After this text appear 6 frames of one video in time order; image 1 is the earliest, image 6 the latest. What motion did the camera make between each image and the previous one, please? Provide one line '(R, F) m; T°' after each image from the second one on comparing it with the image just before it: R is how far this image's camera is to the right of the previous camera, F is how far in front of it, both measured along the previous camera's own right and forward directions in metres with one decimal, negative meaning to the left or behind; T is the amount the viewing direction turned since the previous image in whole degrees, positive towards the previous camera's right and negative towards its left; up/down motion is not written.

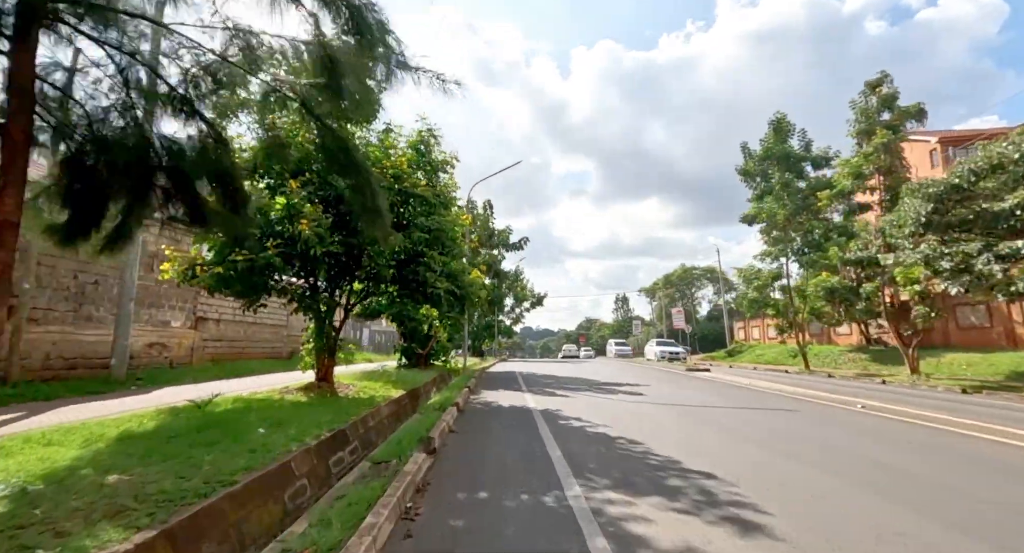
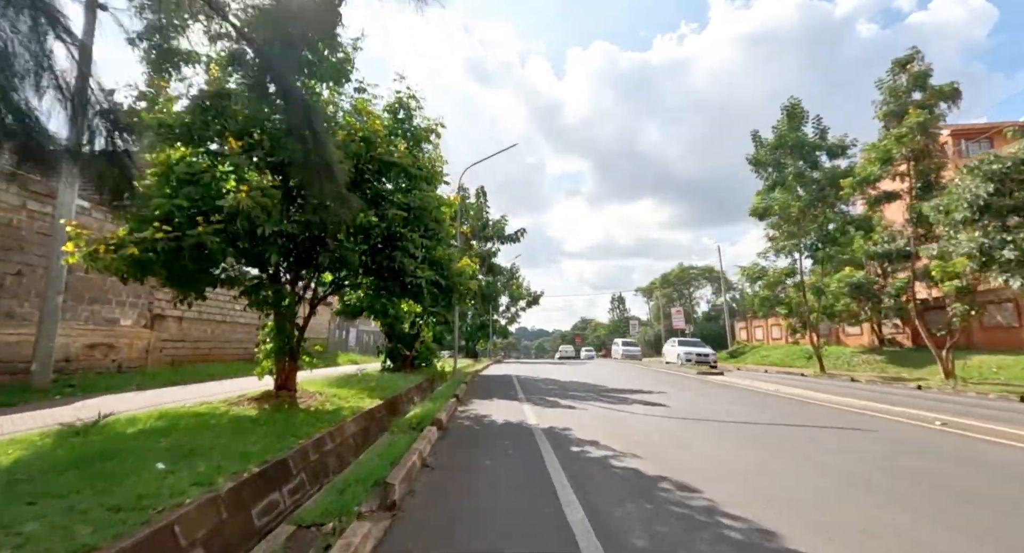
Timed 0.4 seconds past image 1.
(0.0, +1.7) m; +1°
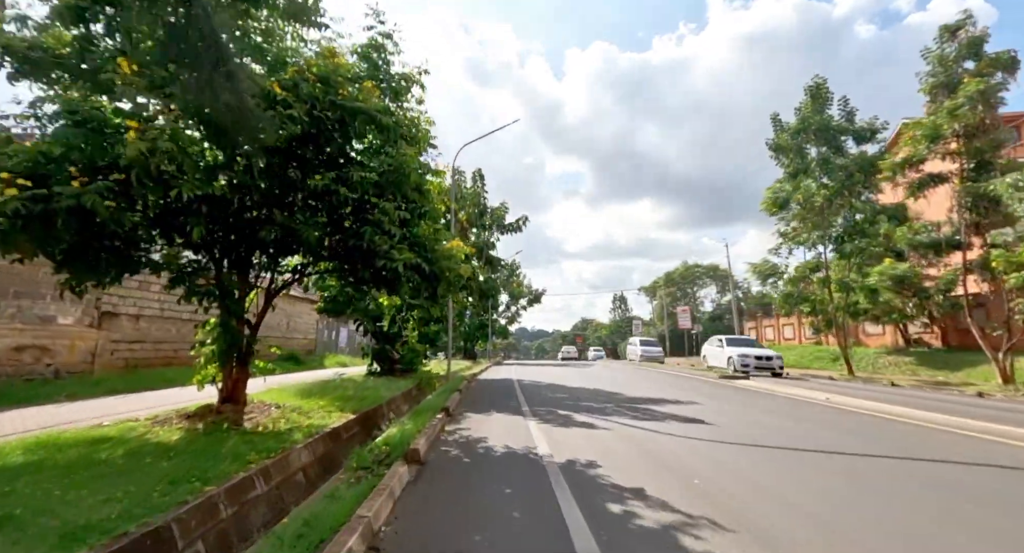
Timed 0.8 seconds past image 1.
(0.0, +1.9) m; 0°
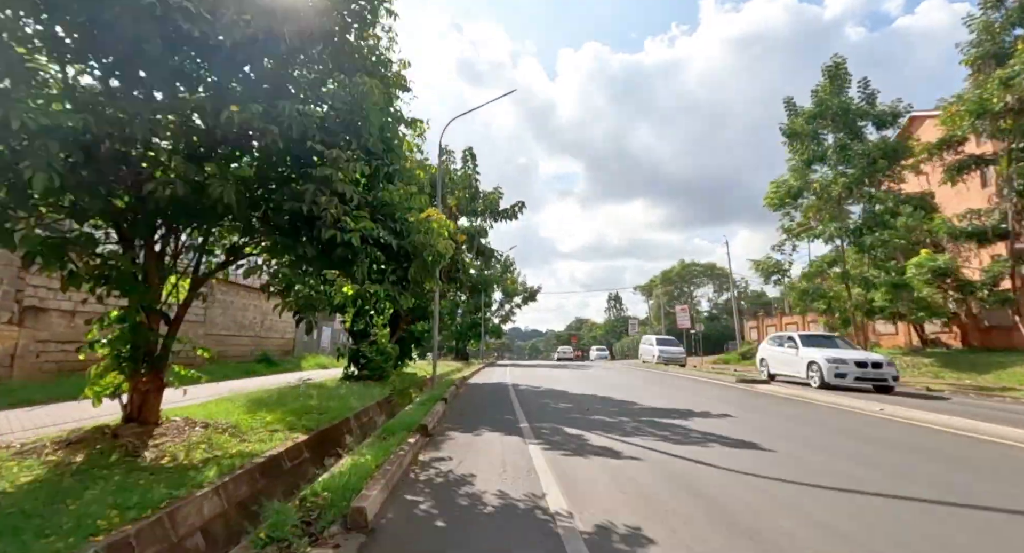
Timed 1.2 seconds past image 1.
(0.0, +1.8) m; +1°
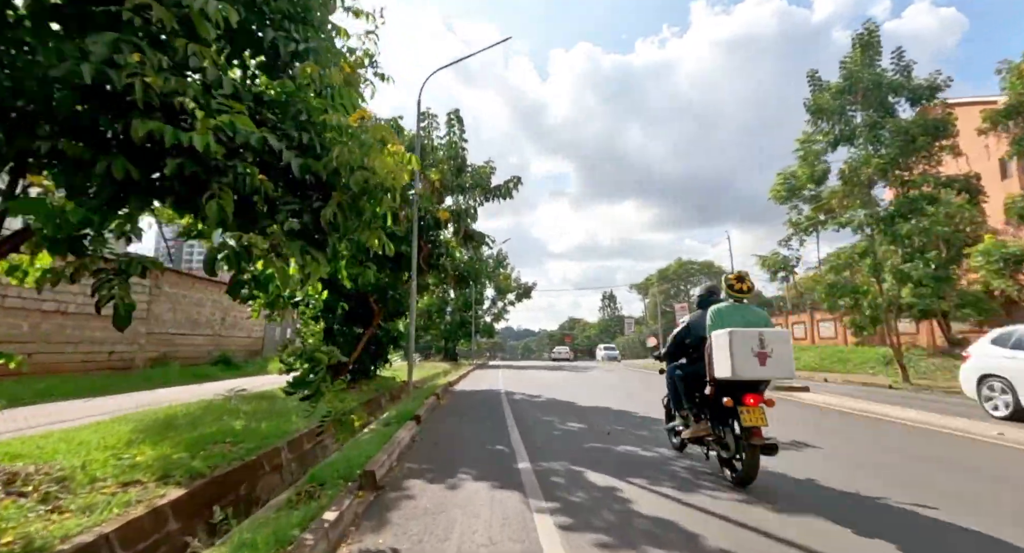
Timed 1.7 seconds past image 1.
(0.0, +2.4) m; +1°
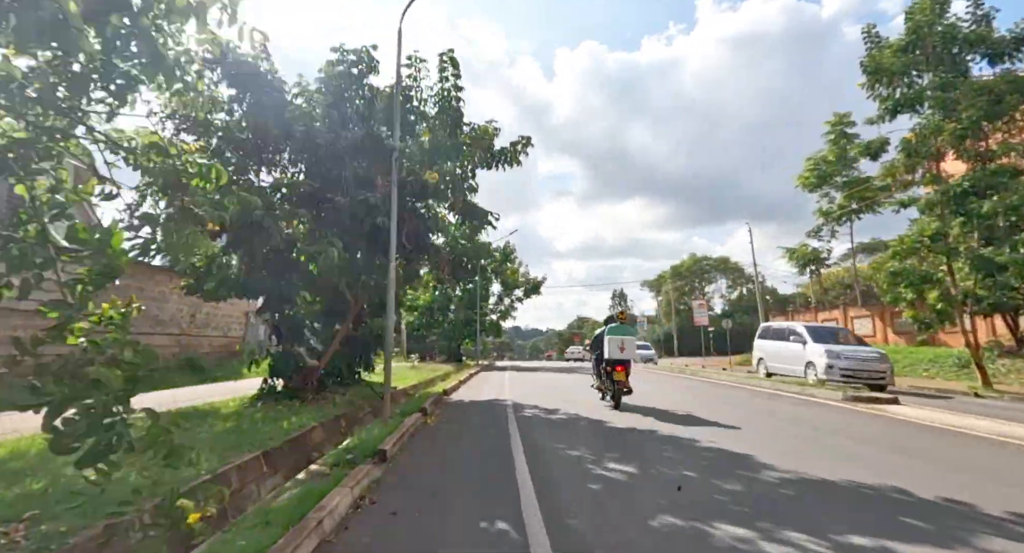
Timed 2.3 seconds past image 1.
(0.0, +2.6) m; -1°
